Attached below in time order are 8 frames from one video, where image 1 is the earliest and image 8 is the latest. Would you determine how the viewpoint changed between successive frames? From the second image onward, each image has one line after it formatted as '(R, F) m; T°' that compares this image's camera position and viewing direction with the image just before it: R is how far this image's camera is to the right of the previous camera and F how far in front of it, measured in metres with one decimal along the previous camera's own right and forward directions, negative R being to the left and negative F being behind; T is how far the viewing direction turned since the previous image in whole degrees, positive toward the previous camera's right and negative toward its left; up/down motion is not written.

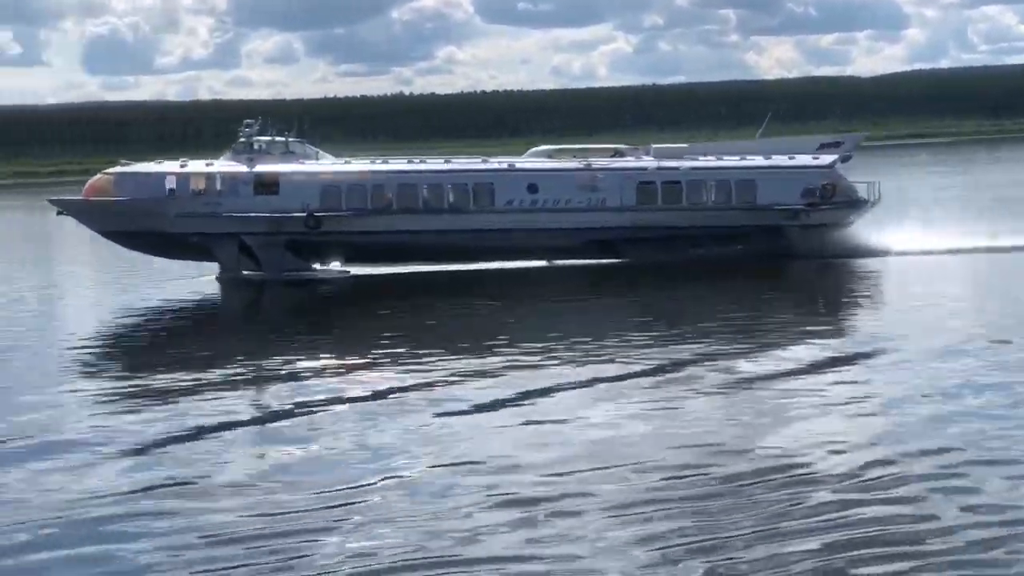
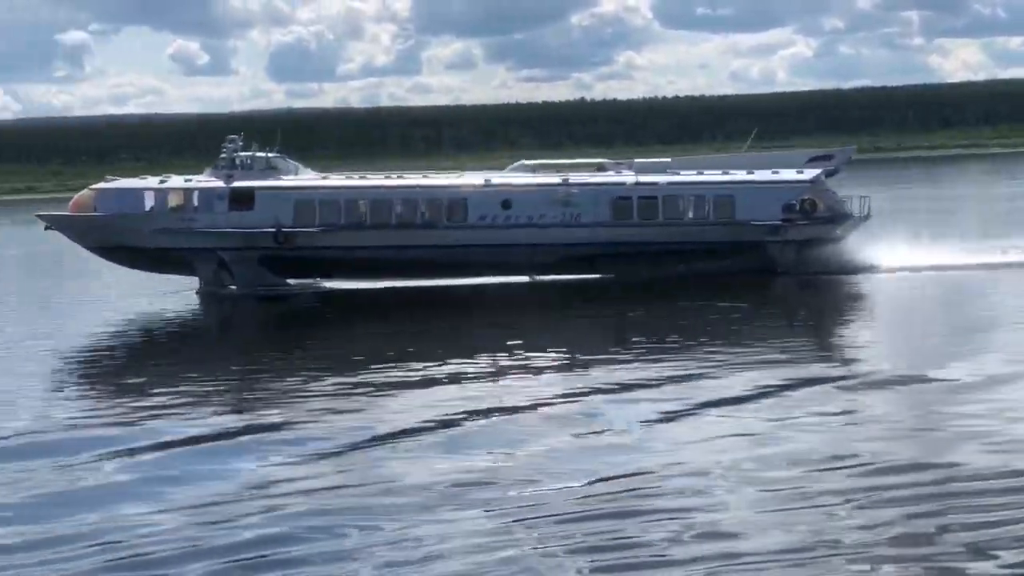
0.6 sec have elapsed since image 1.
(+3.3, +0.4) m; -6°
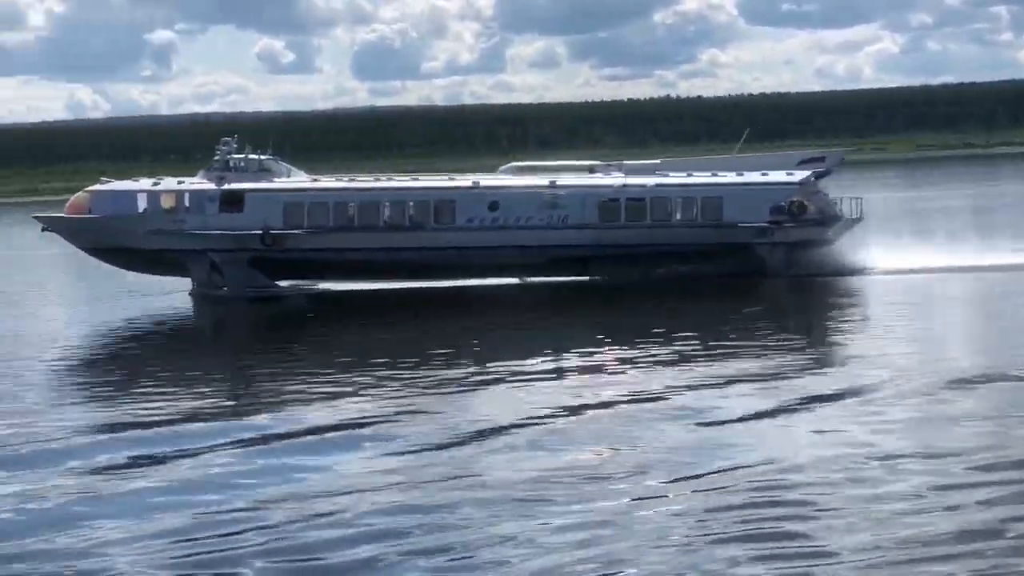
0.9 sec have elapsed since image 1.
(+1.6, 0.0) m; -3°
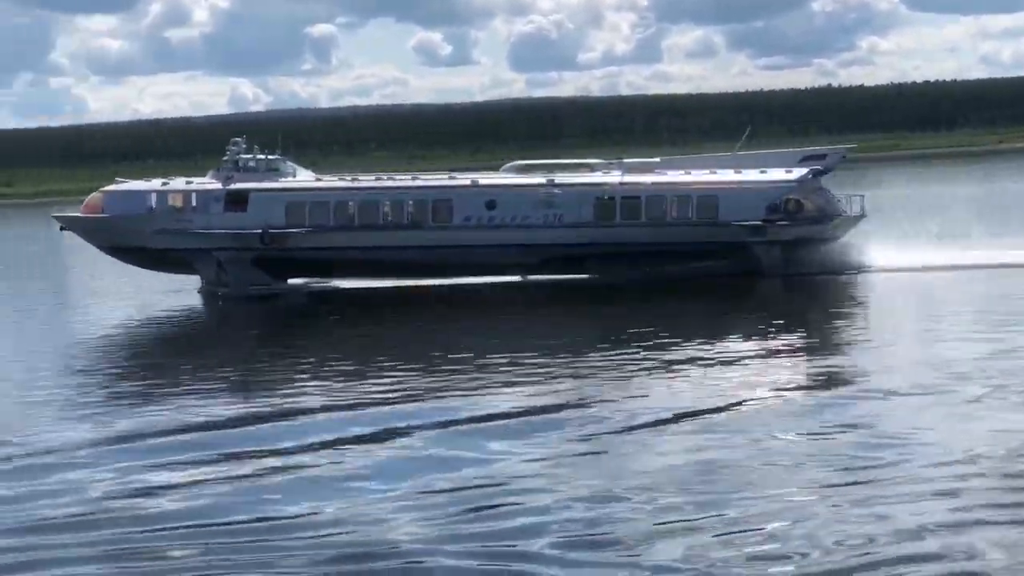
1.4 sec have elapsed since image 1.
(+2.6, 0.0) m; -5°
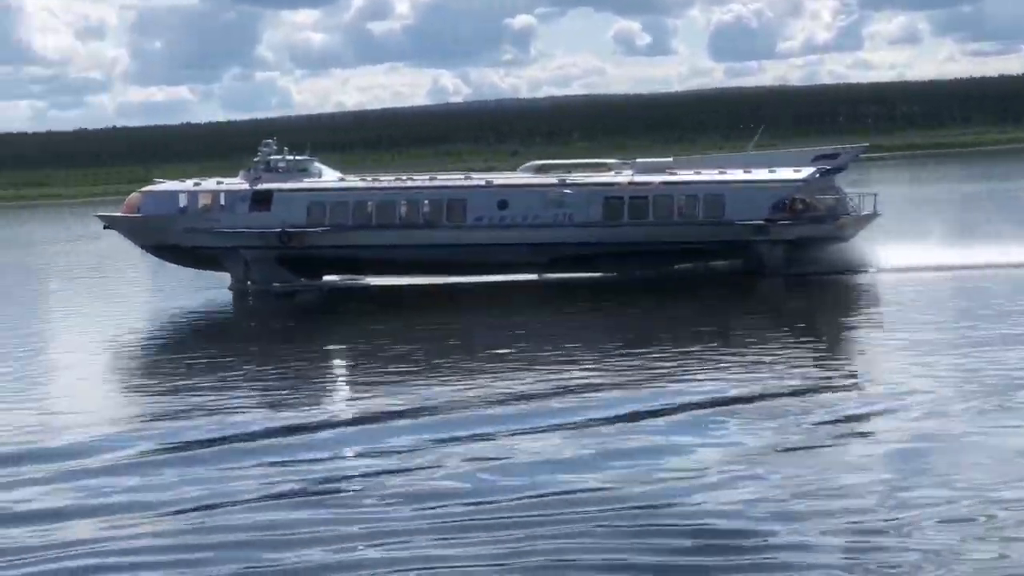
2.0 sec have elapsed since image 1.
(+3.0, -0.2) m; -6°
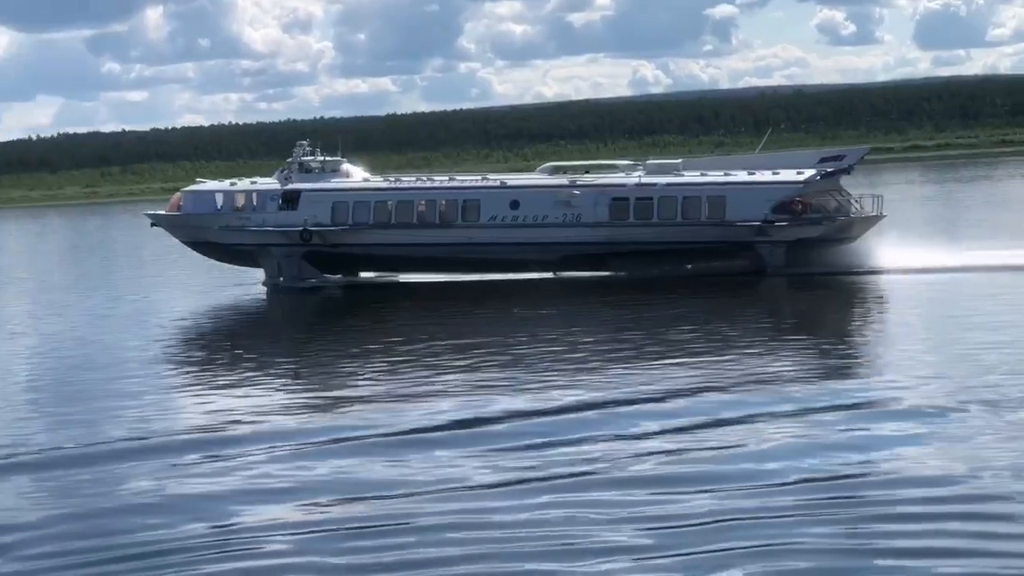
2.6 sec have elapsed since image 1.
(+3.0, -0.6) m; -6°
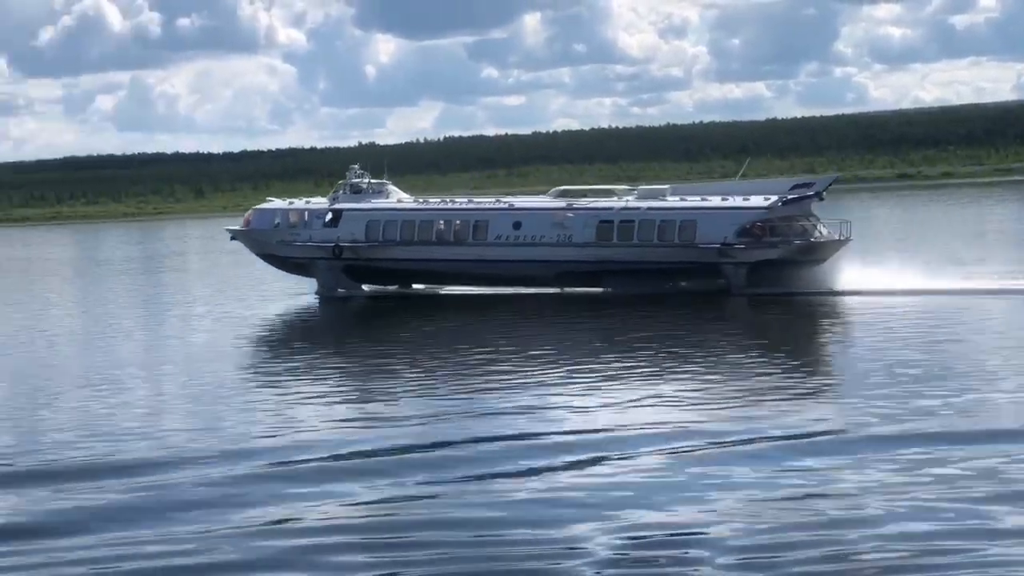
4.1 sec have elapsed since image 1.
(+5.7, -2.3) m; -10°
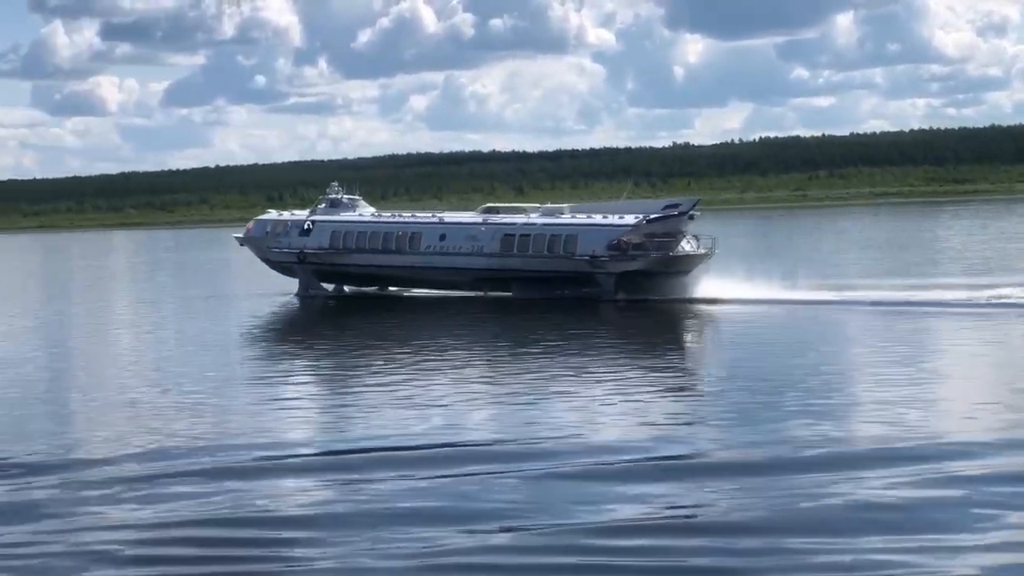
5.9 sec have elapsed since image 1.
(+7.1, -4.4) m; -8°
